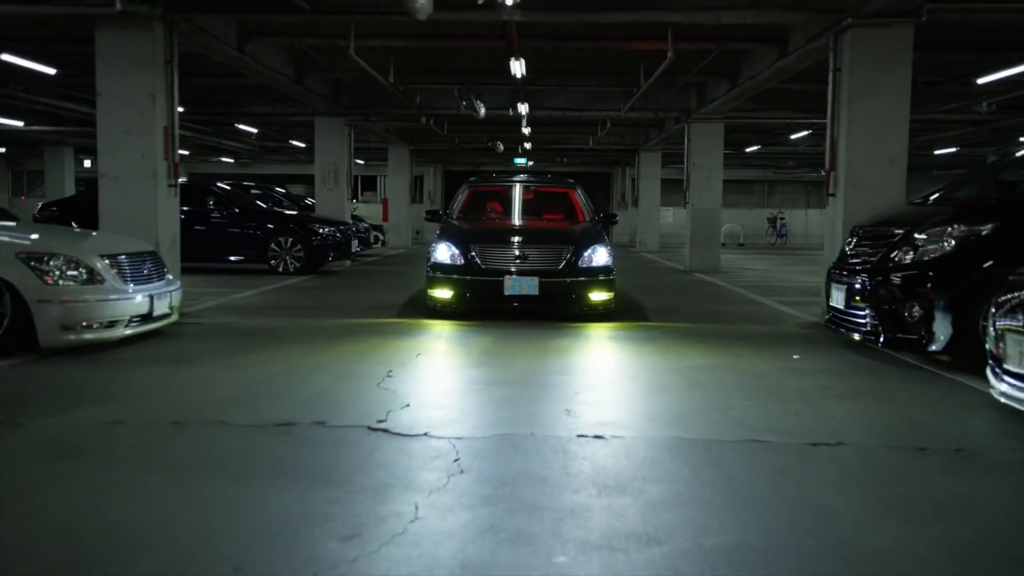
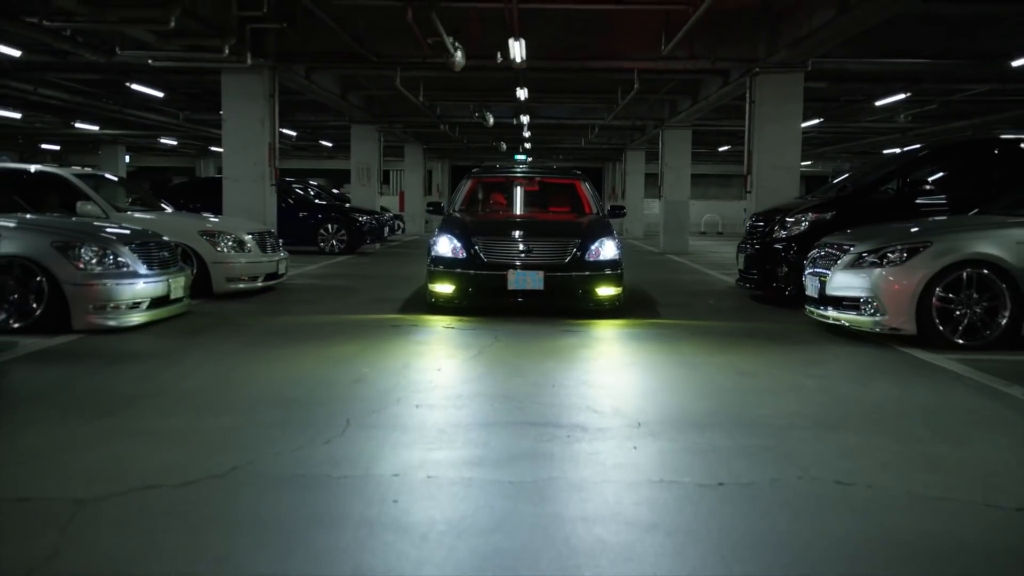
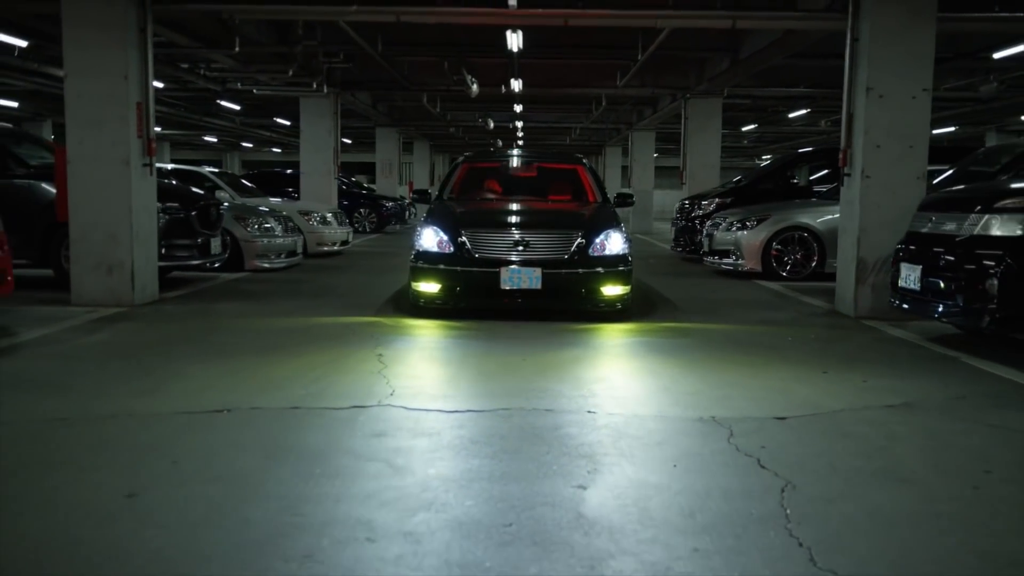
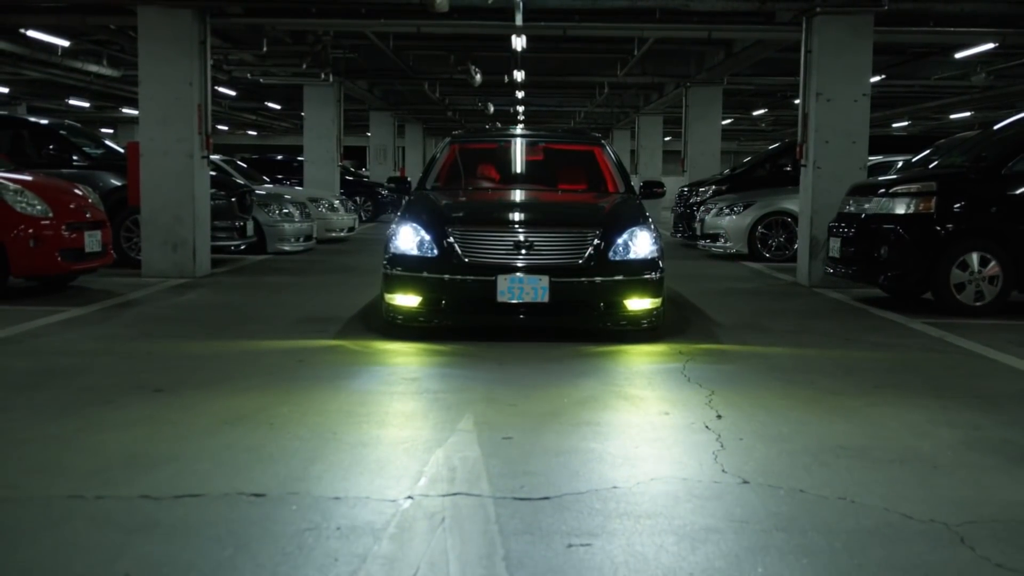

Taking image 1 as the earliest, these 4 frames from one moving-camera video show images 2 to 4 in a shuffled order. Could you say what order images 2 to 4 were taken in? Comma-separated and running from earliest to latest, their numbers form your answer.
2, 3, 4
